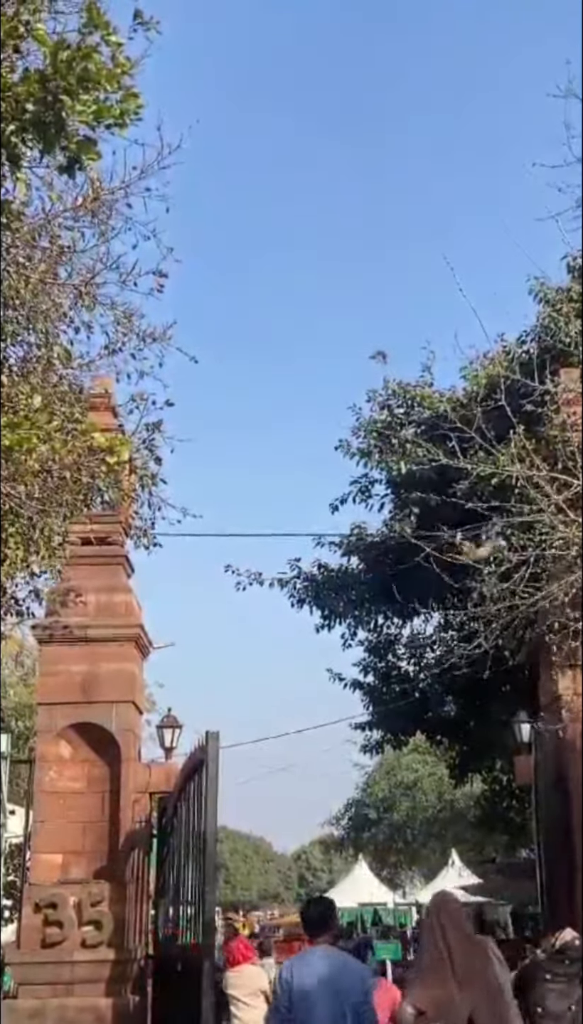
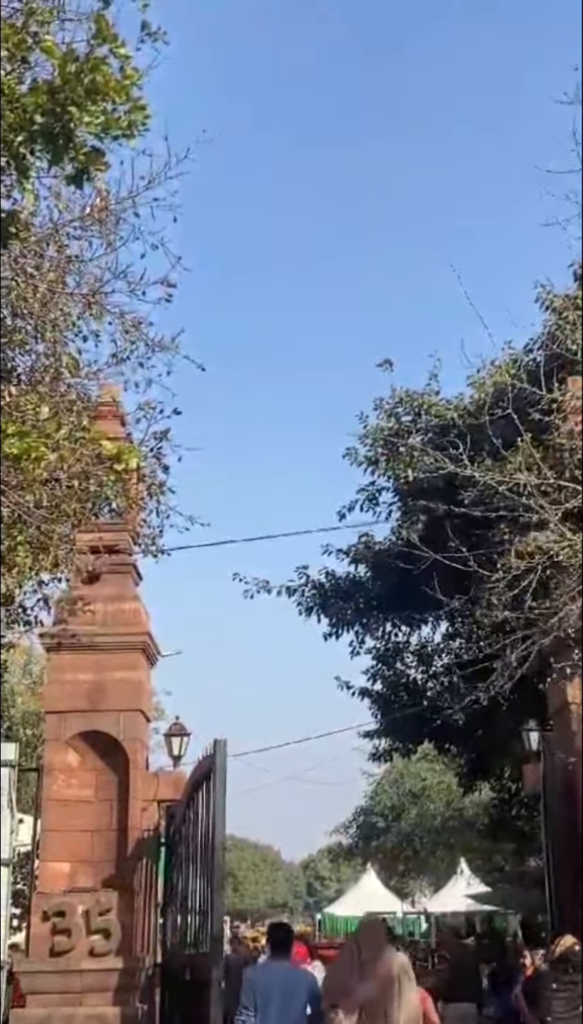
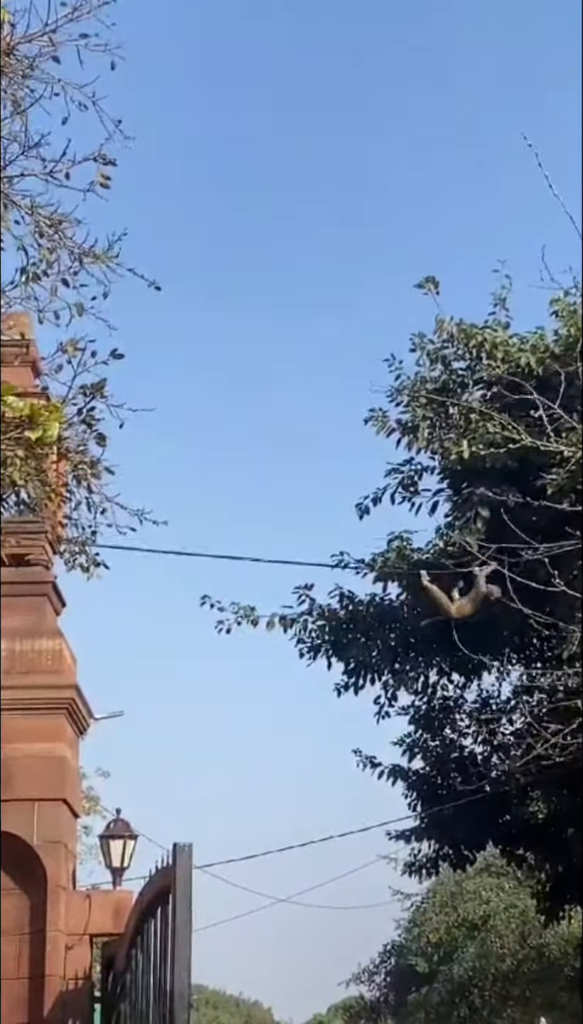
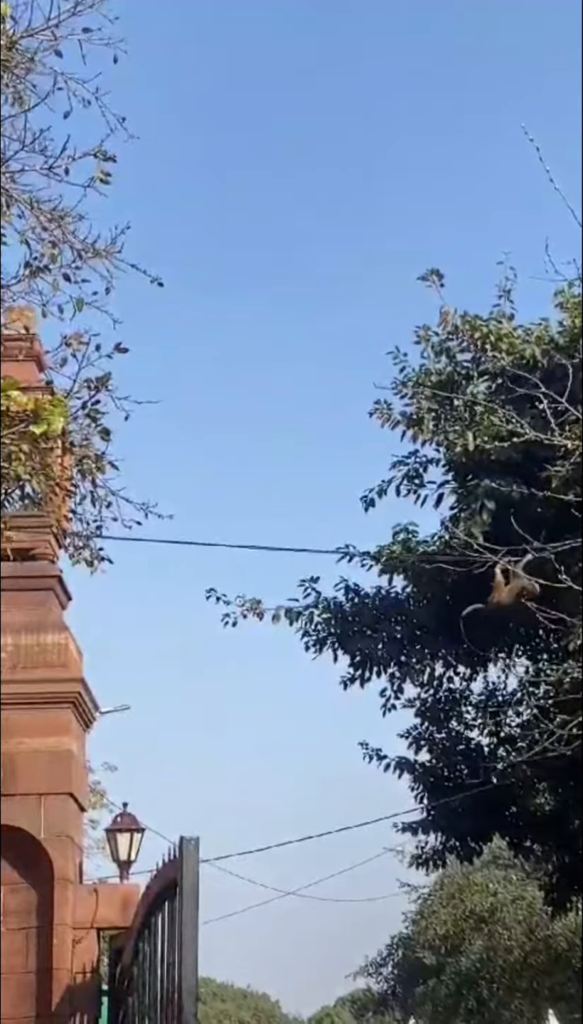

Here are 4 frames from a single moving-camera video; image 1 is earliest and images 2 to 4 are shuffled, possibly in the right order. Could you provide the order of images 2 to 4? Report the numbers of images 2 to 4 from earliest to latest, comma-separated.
2, 3, 4
